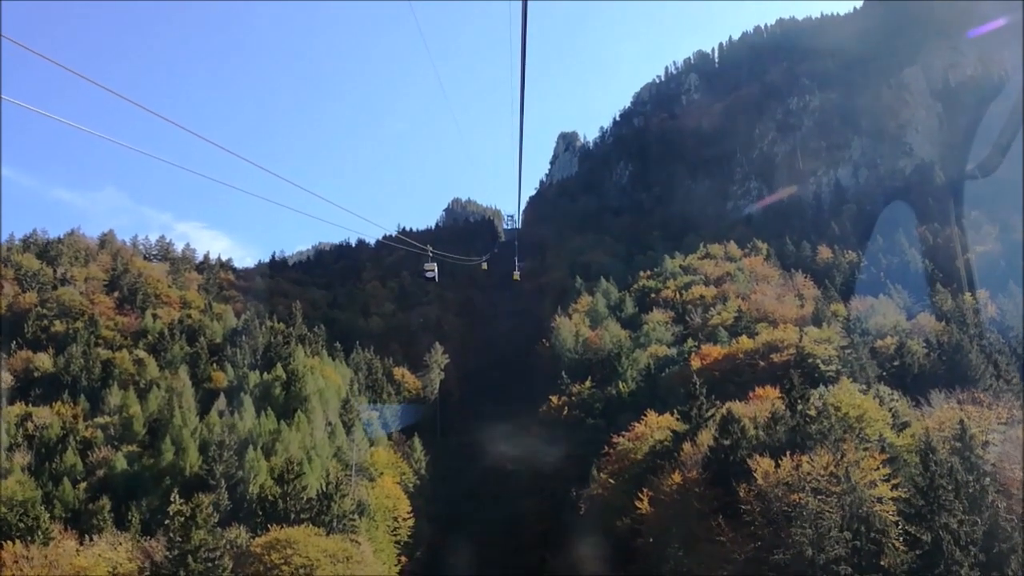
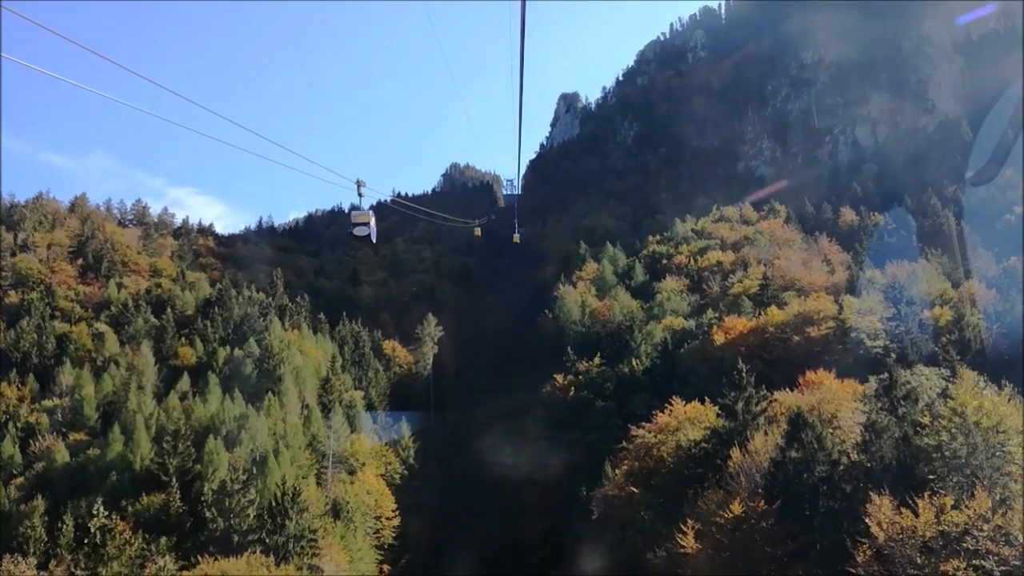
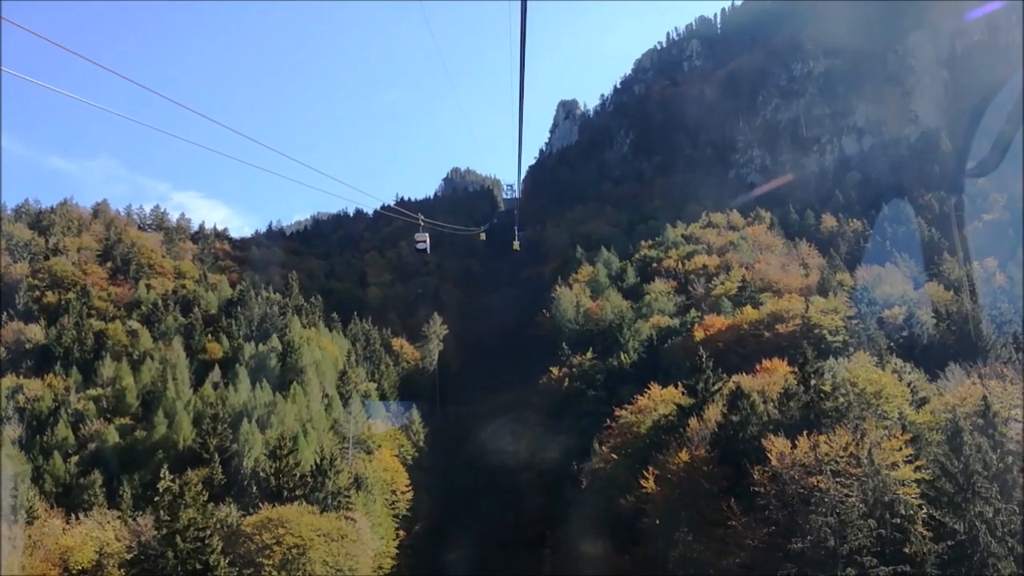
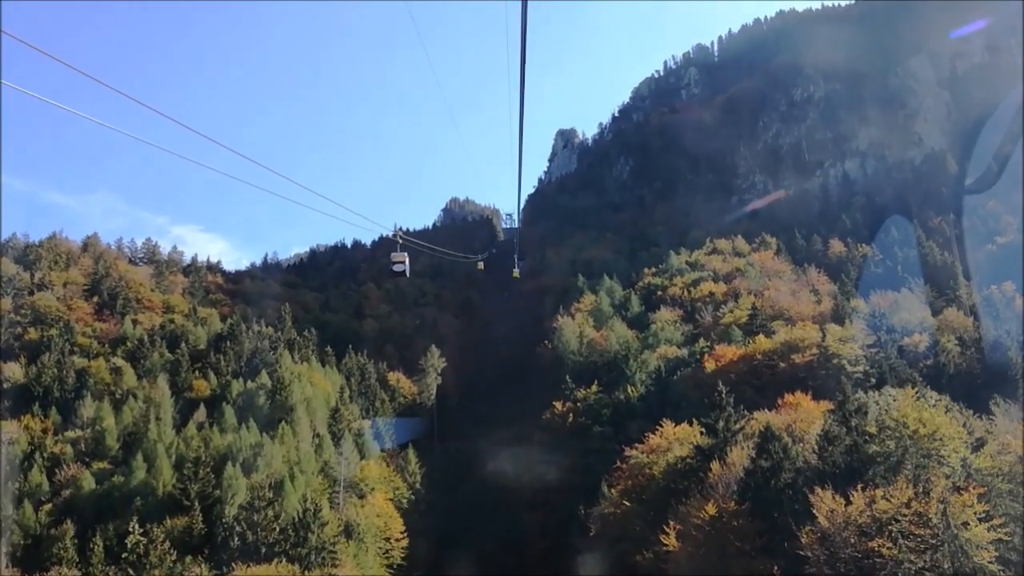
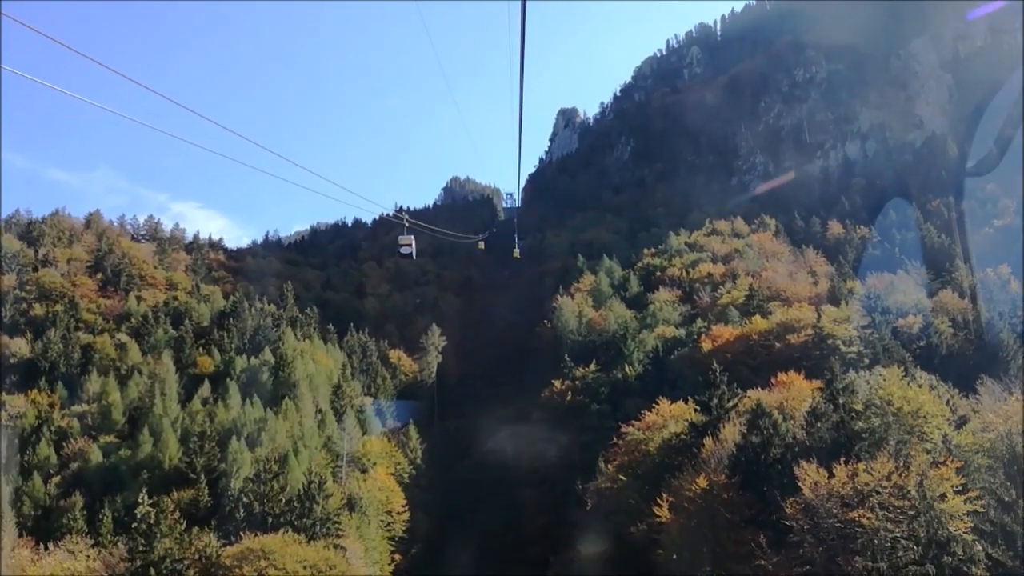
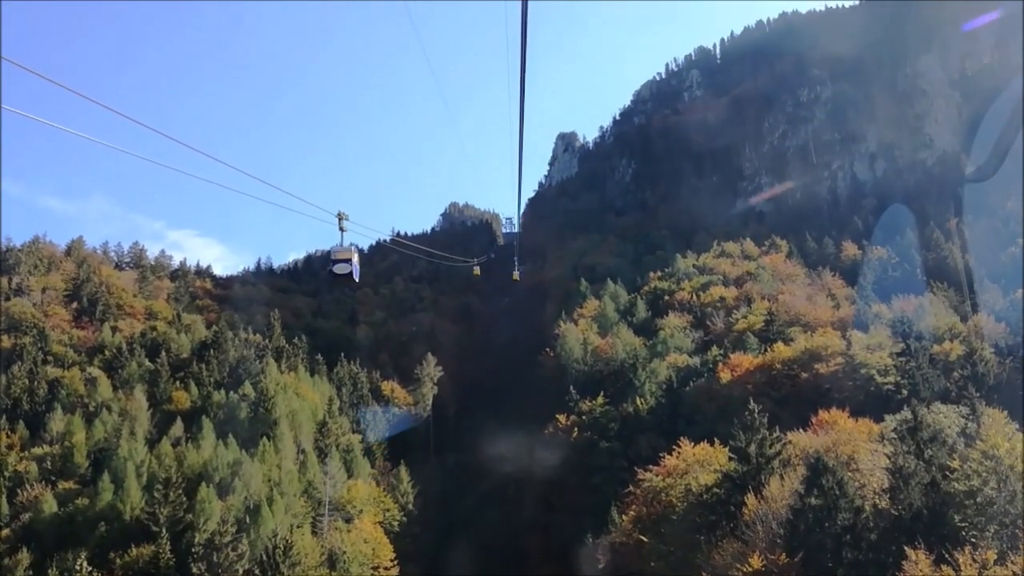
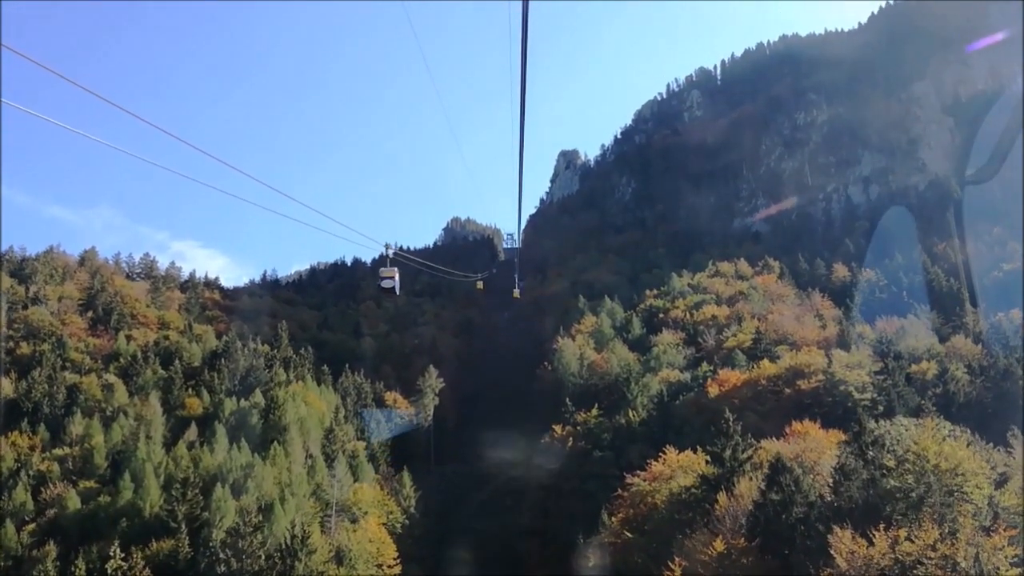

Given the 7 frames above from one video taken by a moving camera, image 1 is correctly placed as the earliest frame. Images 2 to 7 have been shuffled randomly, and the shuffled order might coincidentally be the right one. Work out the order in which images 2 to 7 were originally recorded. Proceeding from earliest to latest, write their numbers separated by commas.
3, 5, 4, 7, 2, 6
